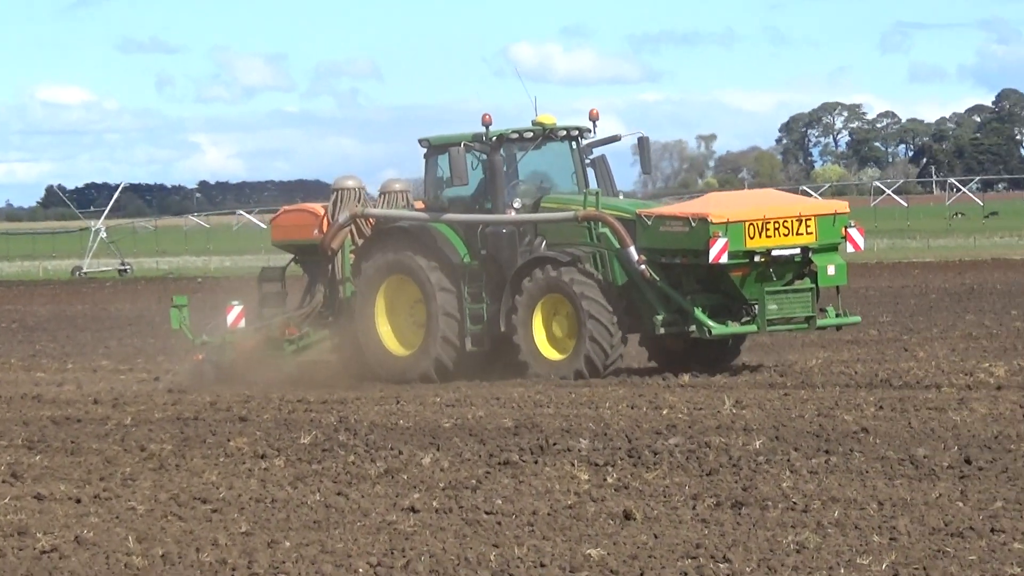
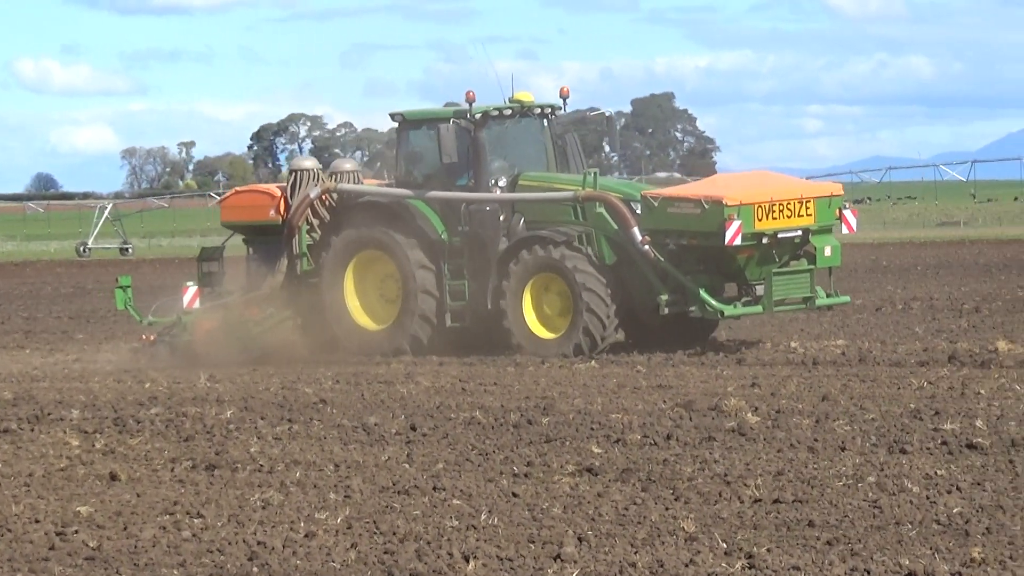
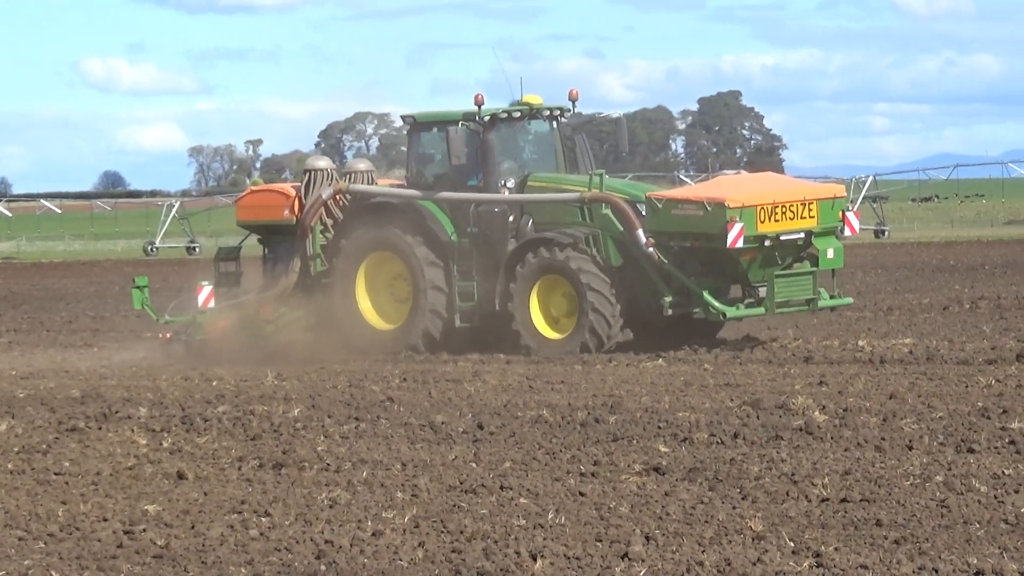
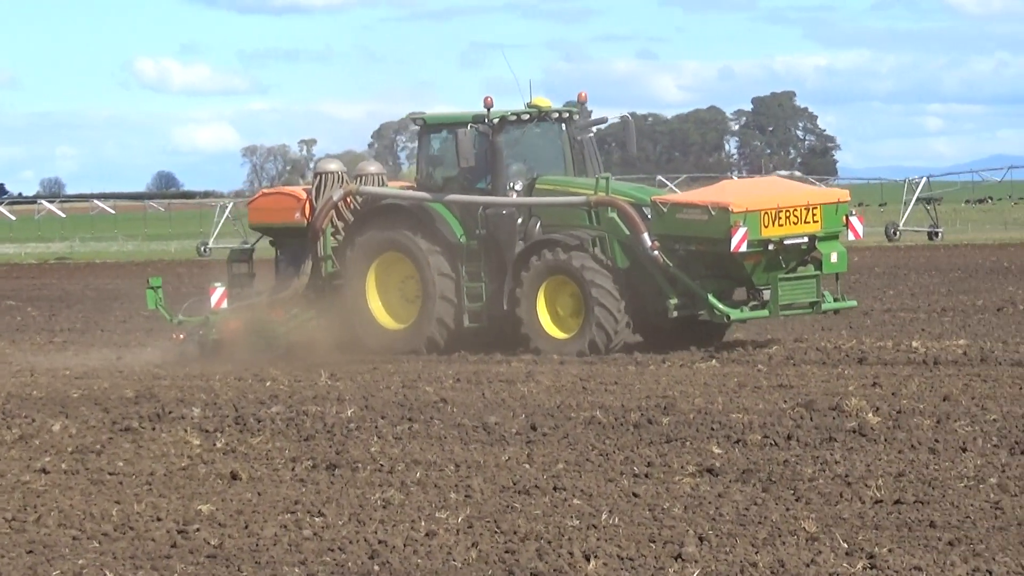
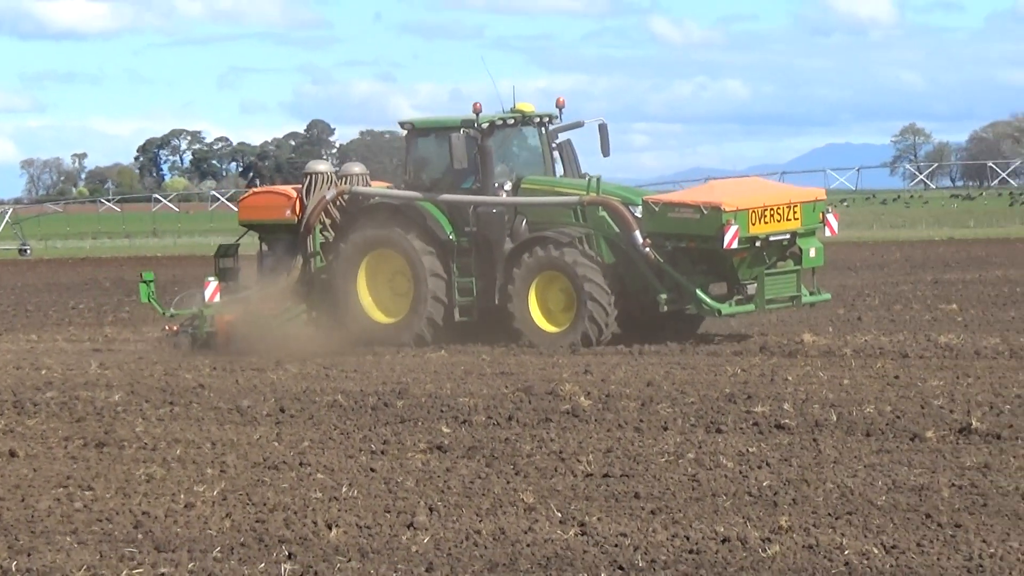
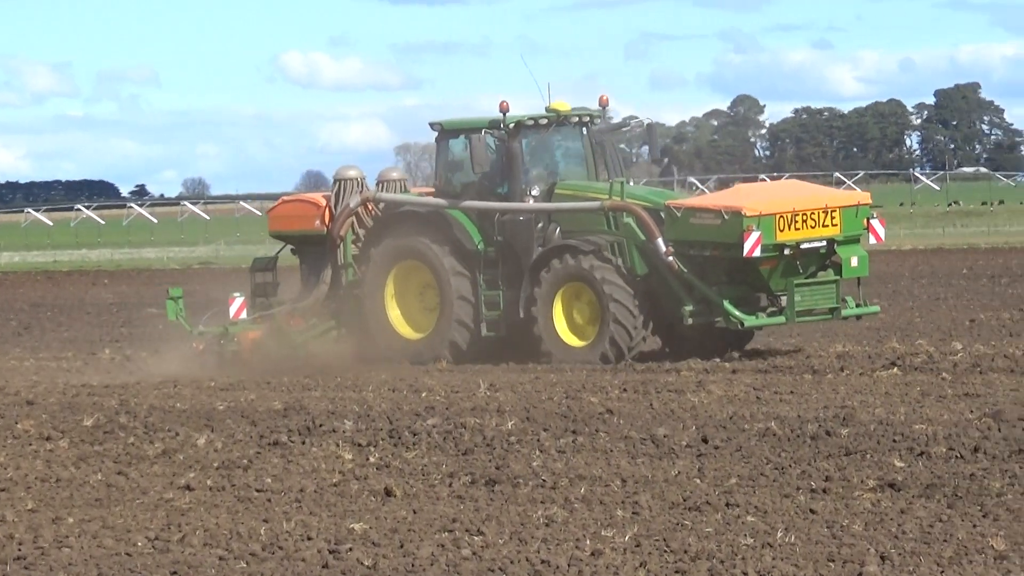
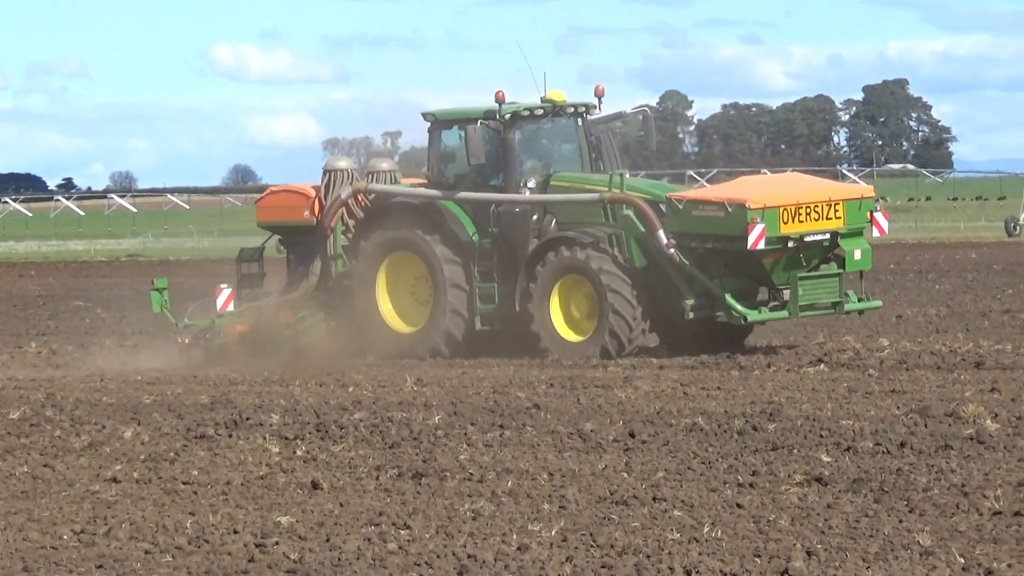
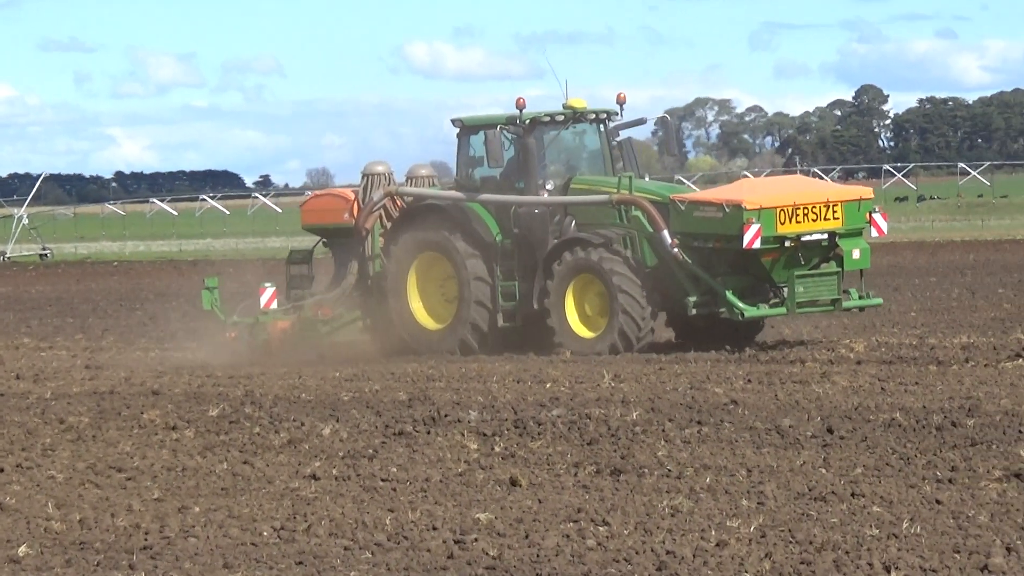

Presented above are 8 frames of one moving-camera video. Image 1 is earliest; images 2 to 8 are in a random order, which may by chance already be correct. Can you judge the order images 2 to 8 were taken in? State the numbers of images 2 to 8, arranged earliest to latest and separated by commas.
8, 6, 7, 4, 3, 2, 5
